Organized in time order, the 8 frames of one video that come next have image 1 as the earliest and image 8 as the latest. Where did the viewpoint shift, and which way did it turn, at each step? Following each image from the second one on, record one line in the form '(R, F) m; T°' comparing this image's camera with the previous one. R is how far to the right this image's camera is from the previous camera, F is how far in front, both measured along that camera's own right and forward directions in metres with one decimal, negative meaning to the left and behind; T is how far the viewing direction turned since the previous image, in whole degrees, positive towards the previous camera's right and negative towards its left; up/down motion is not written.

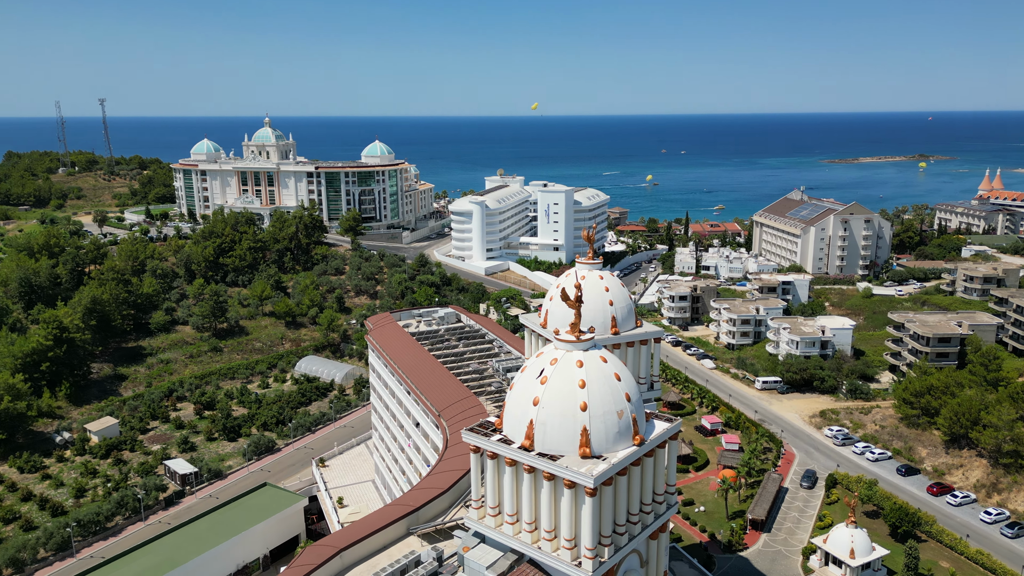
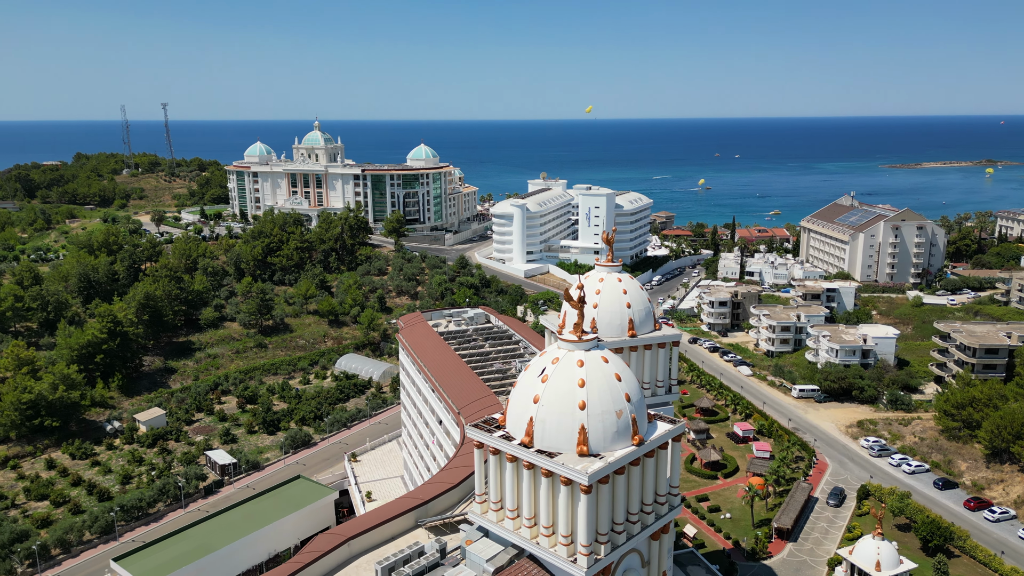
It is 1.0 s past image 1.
(+1.0, -0.3) m; -4°
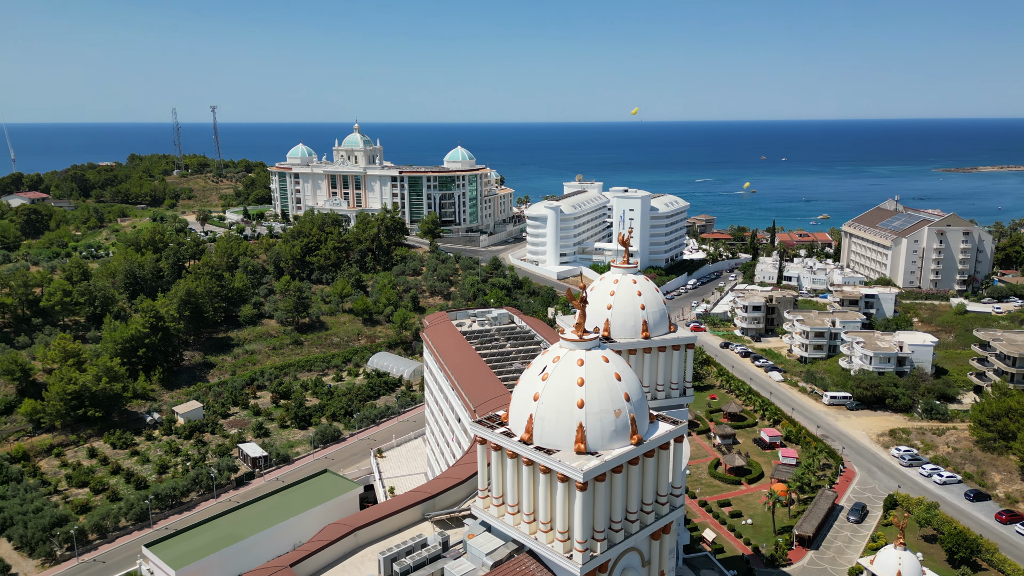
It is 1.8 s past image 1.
(+0.9, -0.3) m; -3°
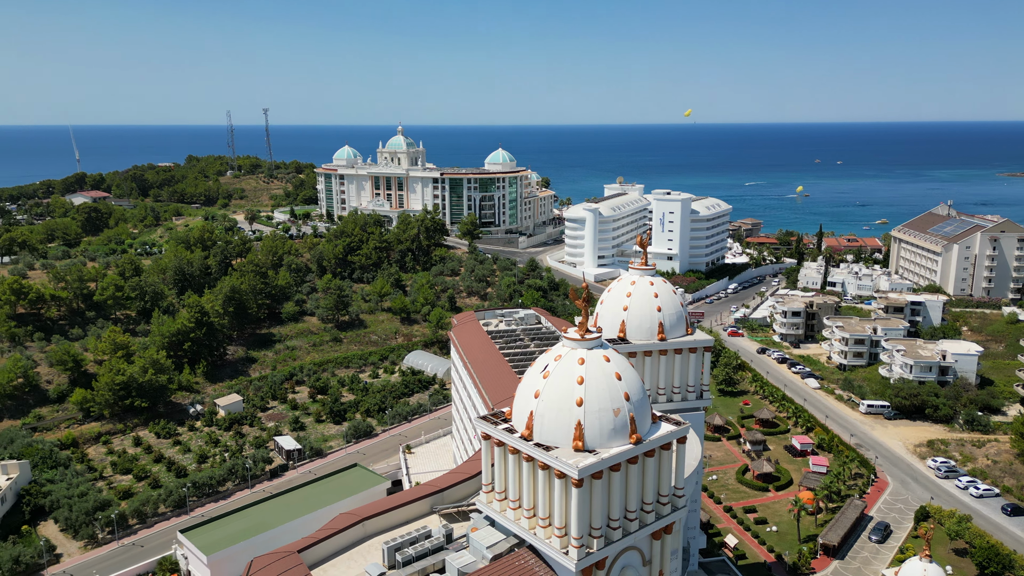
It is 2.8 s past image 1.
(+1.0, -0.3) m; -4°
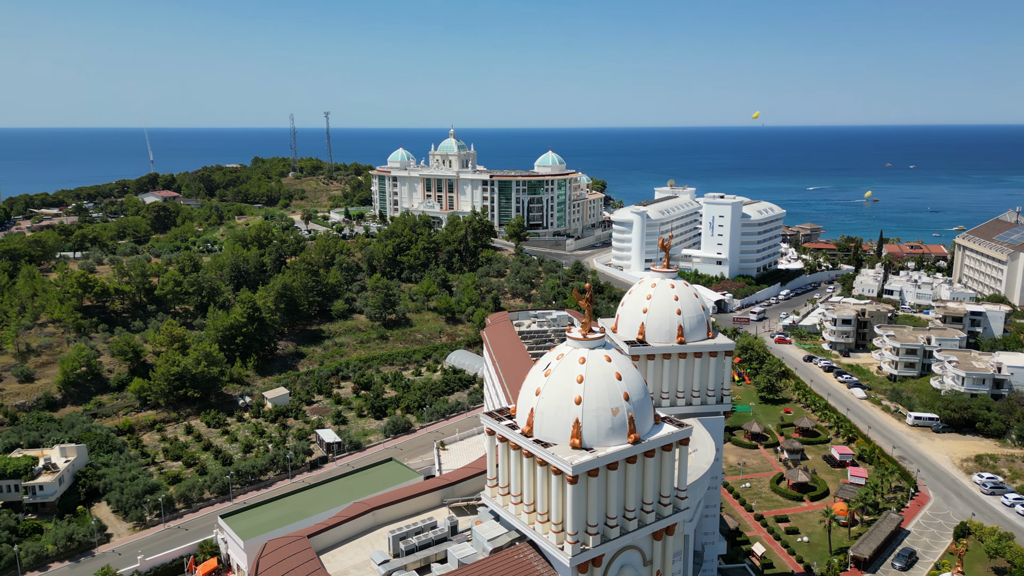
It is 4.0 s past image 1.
(+1.2, -0.3) m; -5°
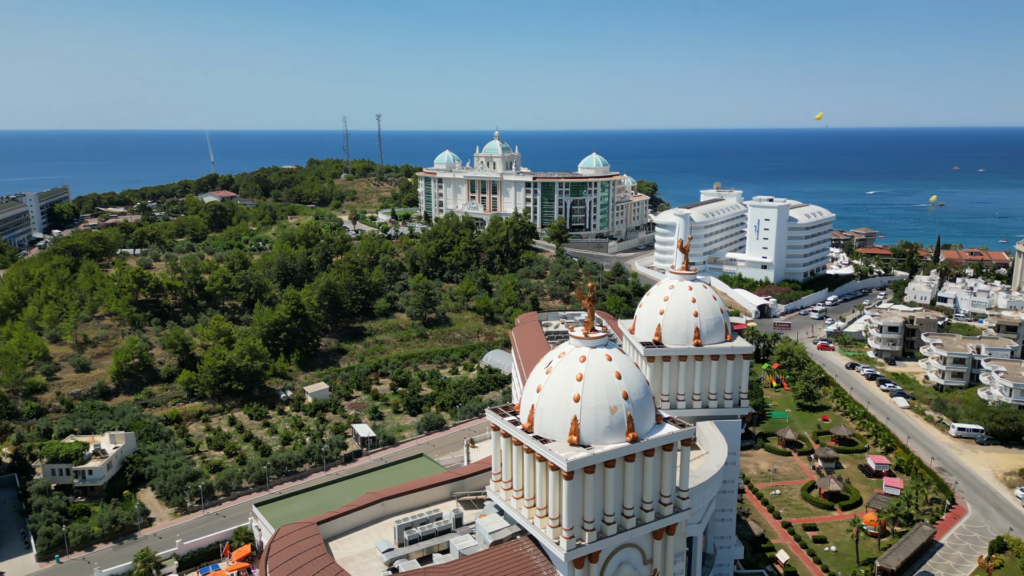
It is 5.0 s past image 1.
(+1.1, -0.3) m; -4°
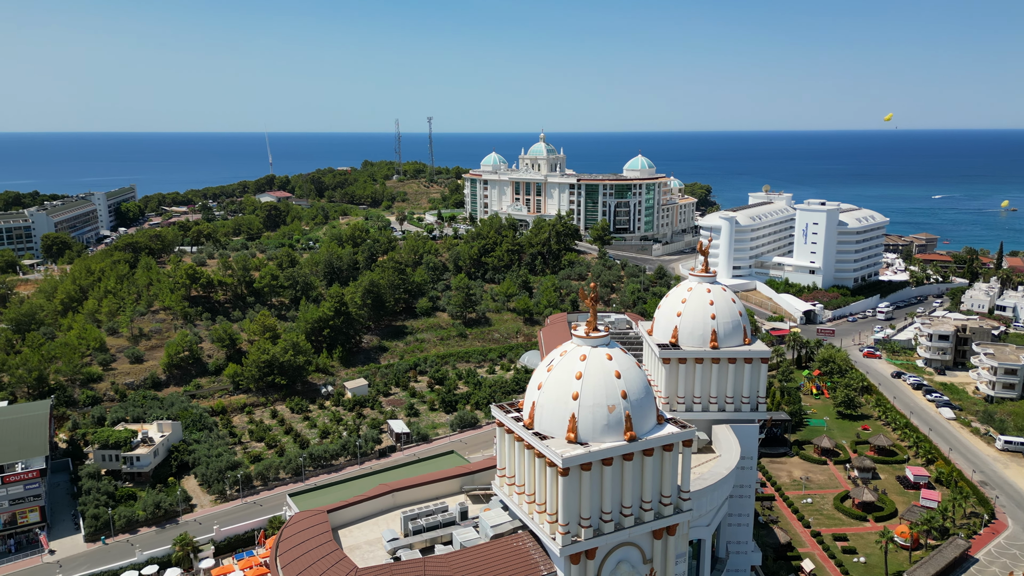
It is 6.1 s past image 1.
(+1.2, -0.3) m; -4°
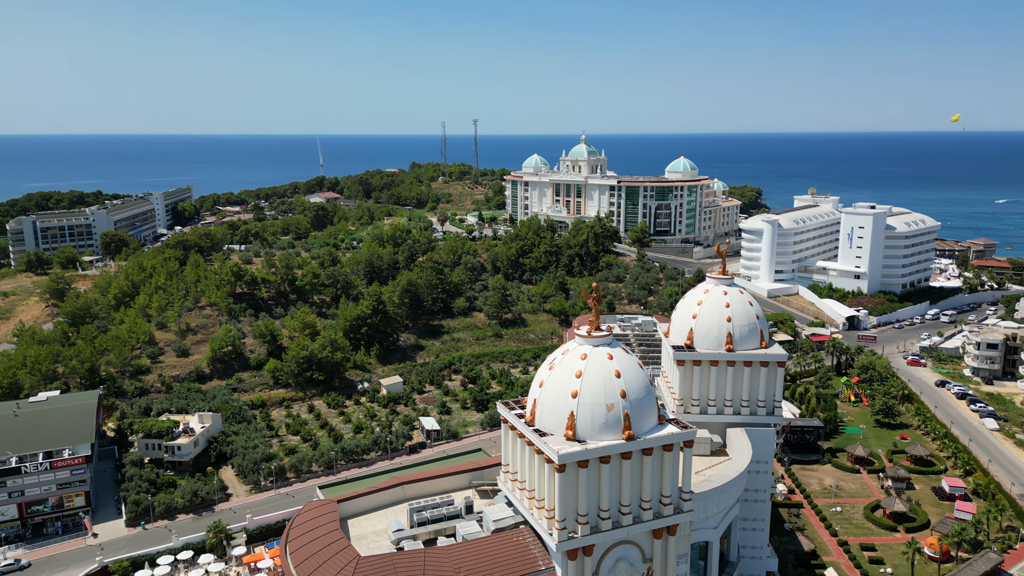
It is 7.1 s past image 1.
(+1.1, -0.3) m; -4°
